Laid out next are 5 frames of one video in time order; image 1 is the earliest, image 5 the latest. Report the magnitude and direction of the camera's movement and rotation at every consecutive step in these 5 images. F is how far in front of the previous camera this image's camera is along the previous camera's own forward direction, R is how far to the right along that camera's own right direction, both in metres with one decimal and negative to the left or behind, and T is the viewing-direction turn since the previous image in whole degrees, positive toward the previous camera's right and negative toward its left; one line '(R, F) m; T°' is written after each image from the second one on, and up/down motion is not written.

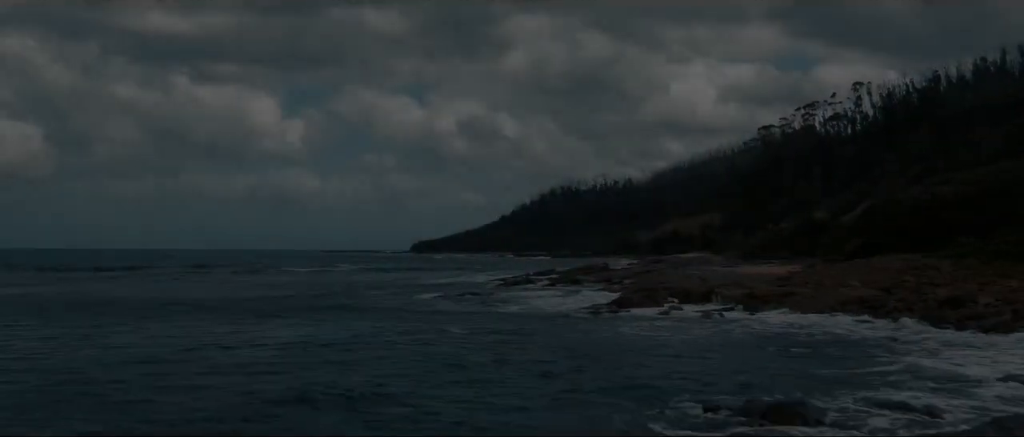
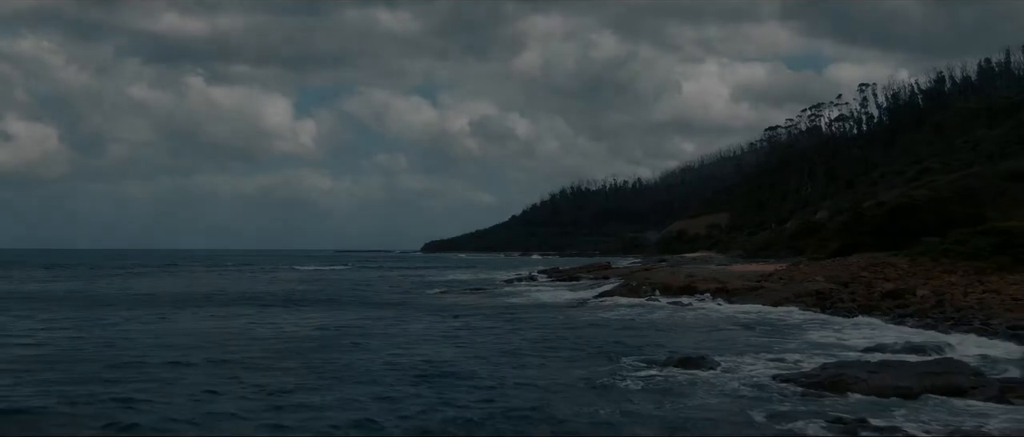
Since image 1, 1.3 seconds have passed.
(+0.6, -3.1) m; -1°
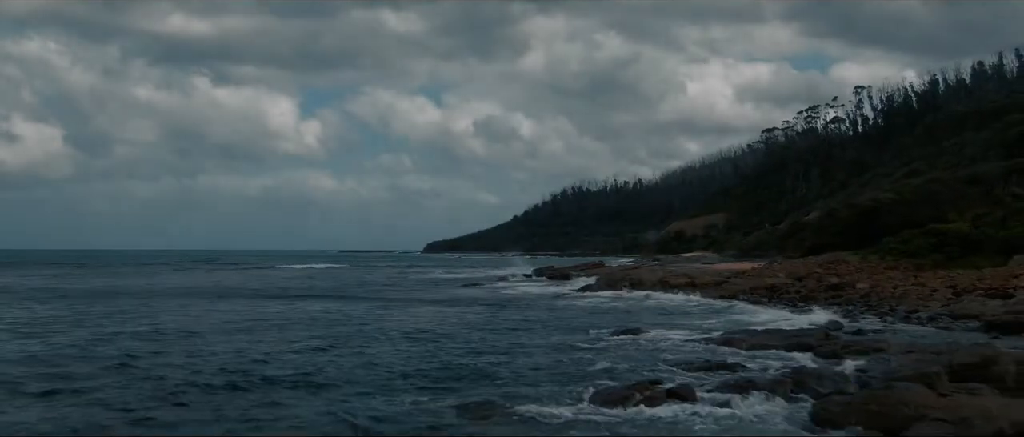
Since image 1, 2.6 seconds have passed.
(+0.8, -3.0) m; 0°
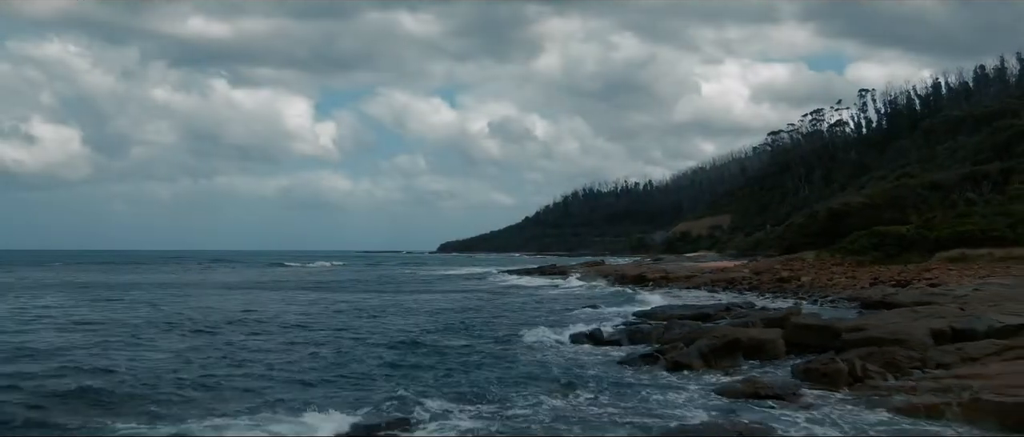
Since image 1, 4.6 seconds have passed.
(+1.0, -4.5) m; -1°
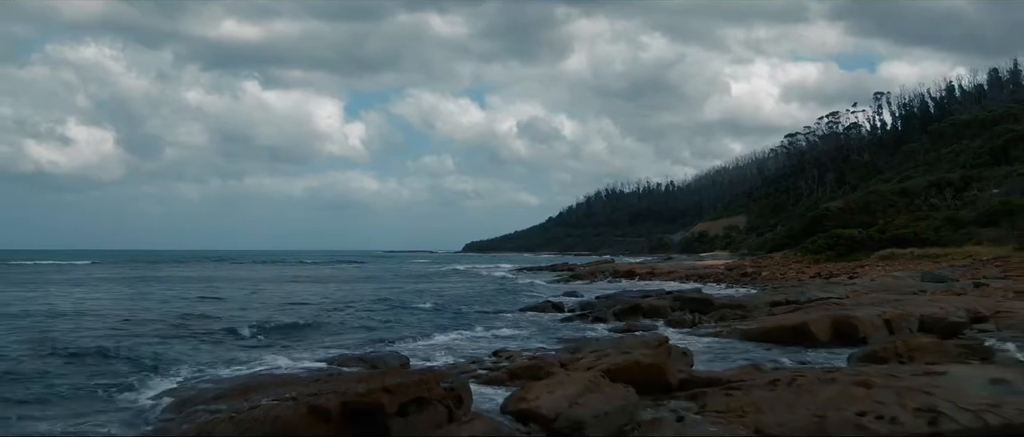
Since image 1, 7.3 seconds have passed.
(+1.2, -6.0) m; -2°
